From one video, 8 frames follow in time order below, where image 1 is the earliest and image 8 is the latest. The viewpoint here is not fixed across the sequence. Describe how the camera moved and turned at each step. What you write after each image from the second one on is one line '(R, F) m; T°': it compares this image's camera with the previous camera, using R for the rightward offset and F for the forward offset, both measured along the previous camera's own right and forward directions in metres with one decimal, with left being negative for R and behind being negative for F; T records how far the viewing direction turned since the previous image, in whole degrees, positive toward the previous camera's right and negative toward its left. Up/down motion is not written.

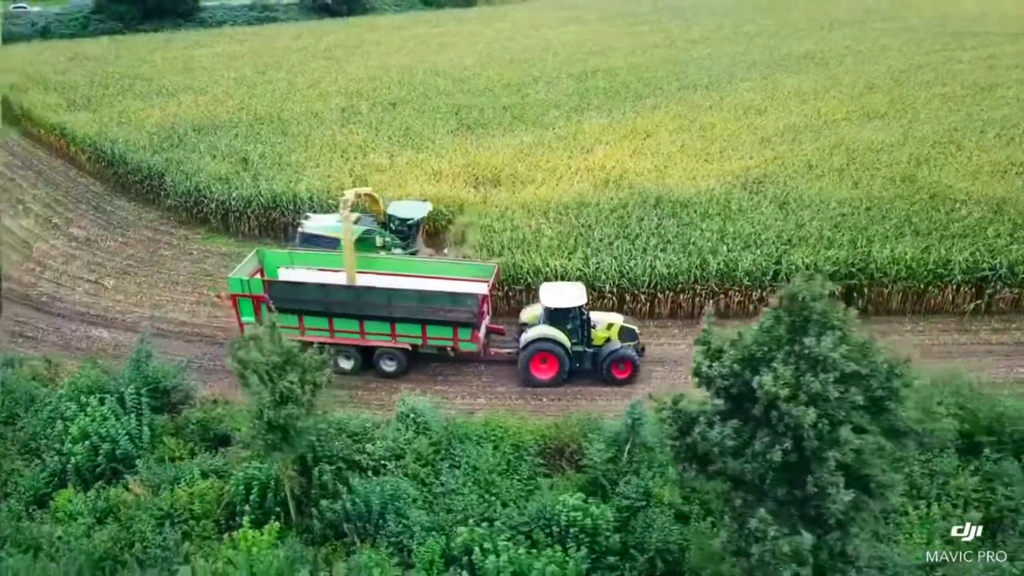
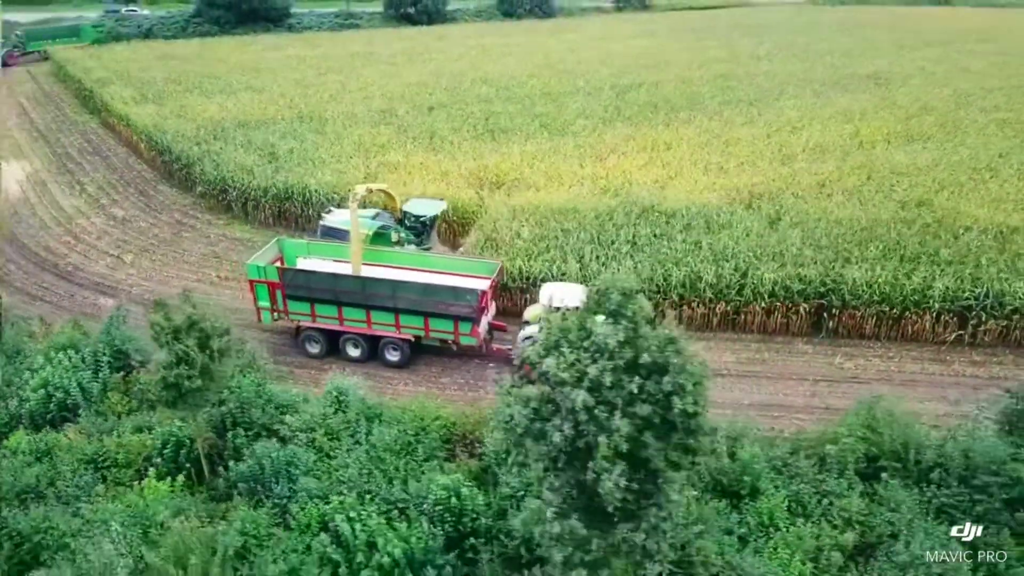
(+2.8, -0.3) m; -7°
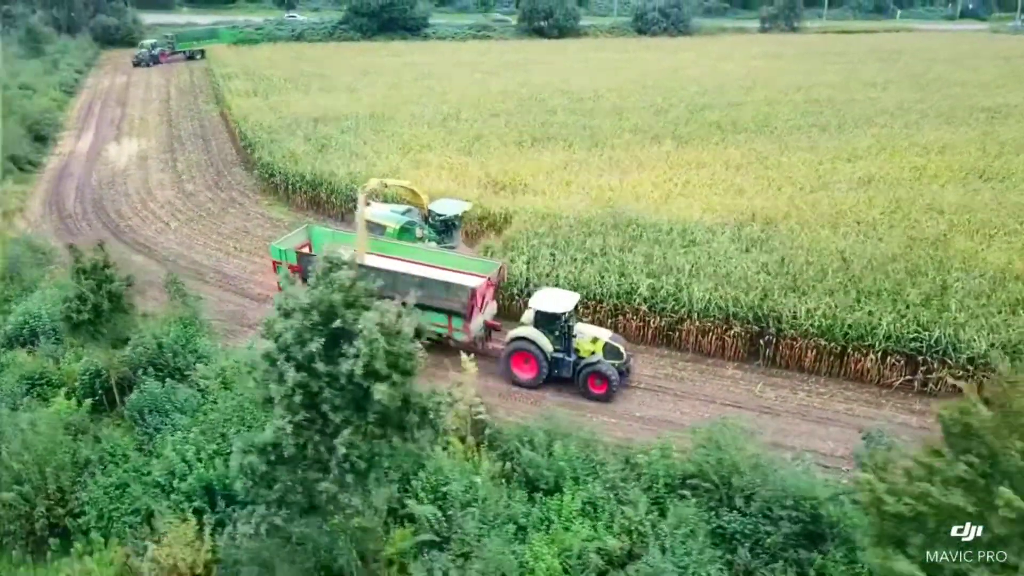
(+4.7, -0.2) m; -12°
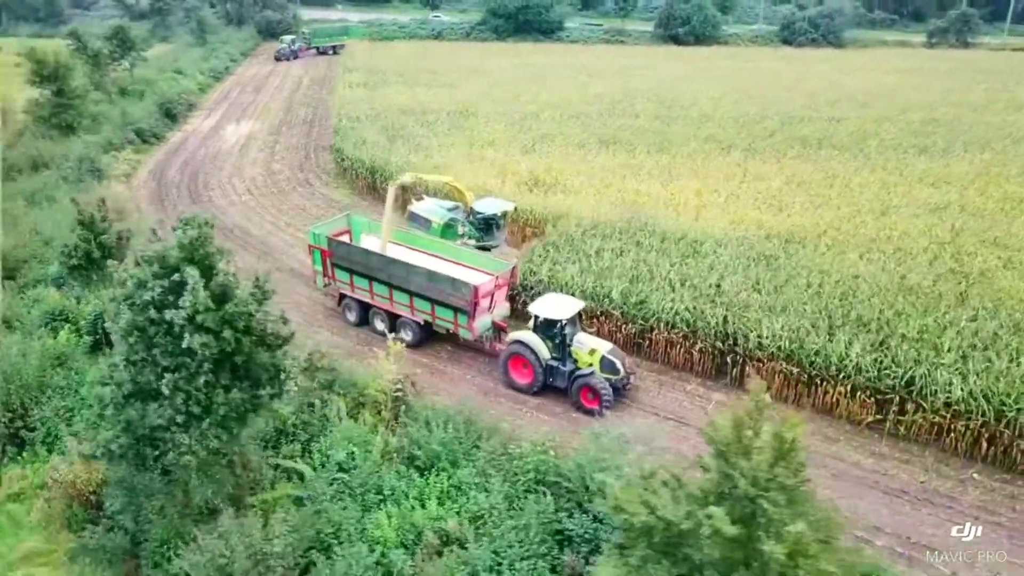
(+3.7, +0.1) m; -12°
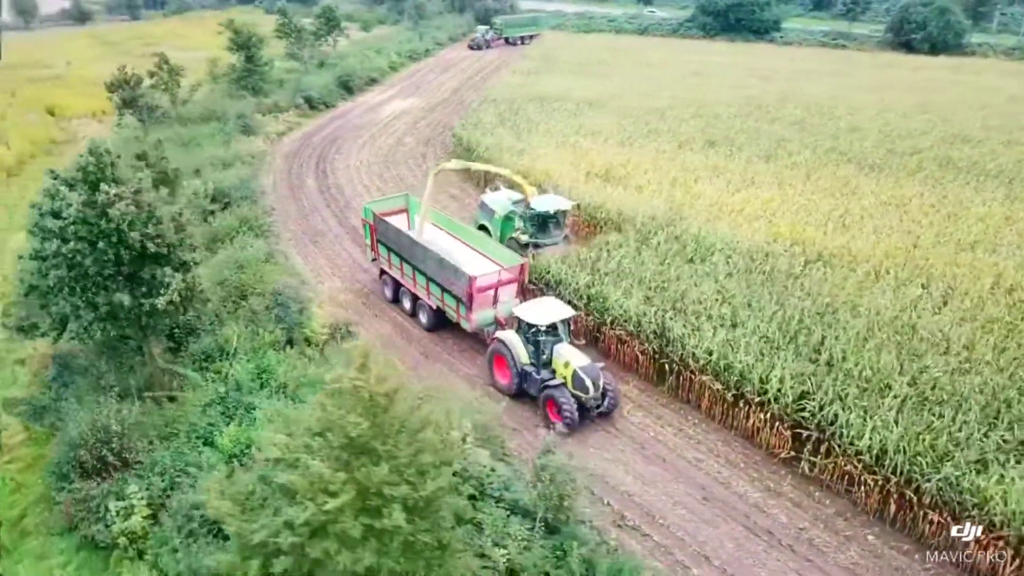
(+5.4, +0.4) m; -17°
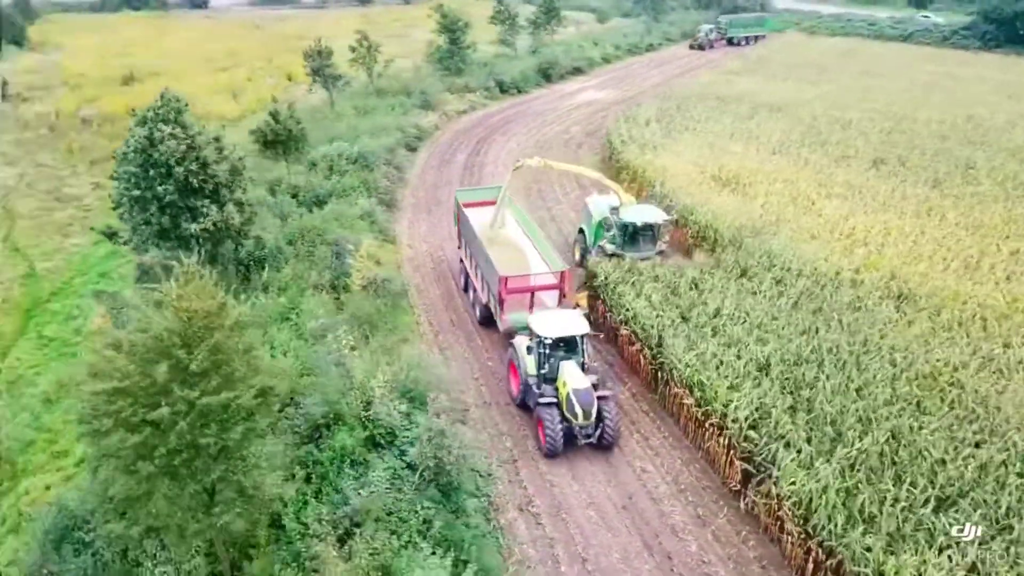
(+4.4, +0.4) m; -19°
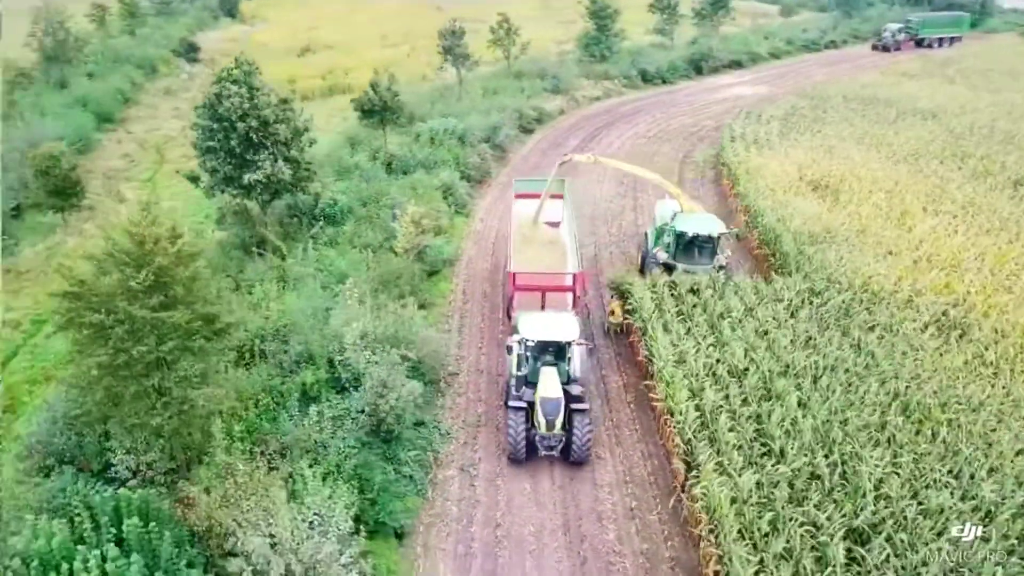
(+3.2, 0.0) m; -14°
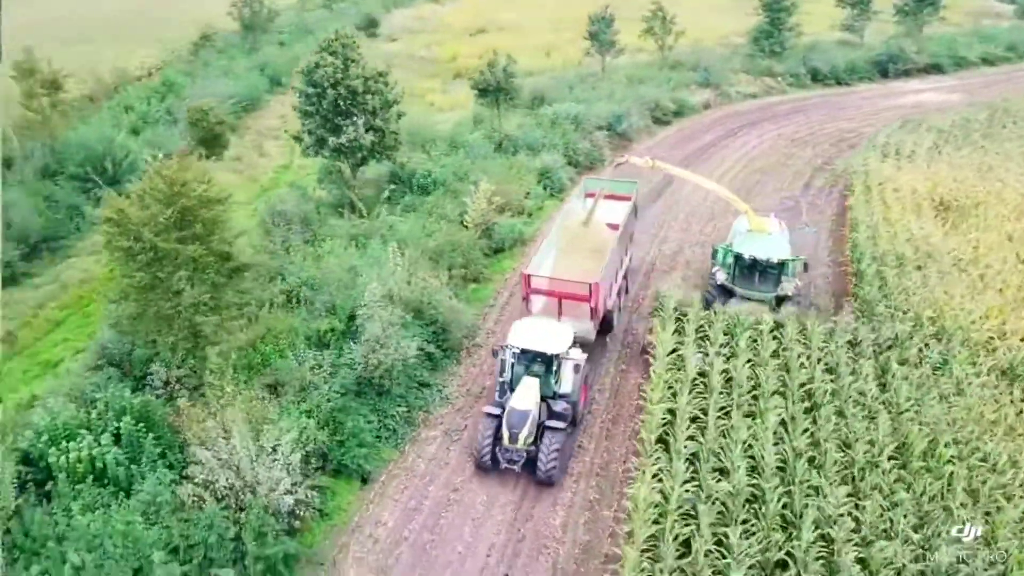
(+2.9, +0.1) m; -14°
